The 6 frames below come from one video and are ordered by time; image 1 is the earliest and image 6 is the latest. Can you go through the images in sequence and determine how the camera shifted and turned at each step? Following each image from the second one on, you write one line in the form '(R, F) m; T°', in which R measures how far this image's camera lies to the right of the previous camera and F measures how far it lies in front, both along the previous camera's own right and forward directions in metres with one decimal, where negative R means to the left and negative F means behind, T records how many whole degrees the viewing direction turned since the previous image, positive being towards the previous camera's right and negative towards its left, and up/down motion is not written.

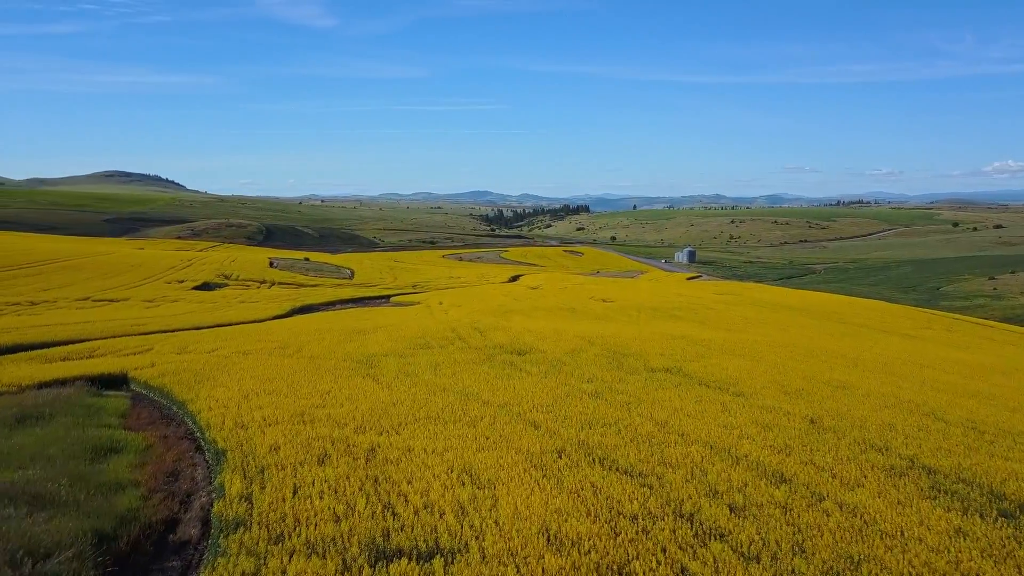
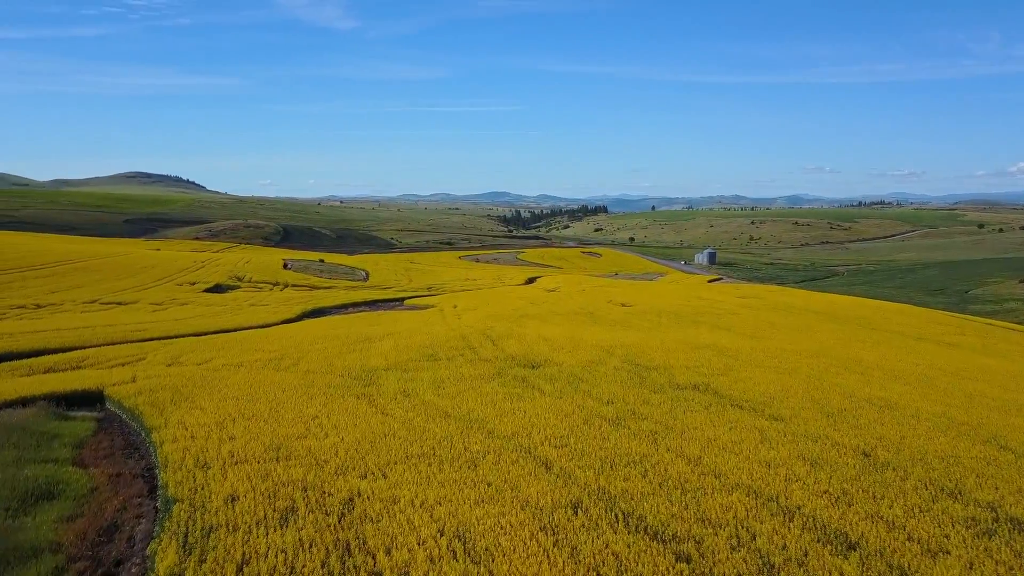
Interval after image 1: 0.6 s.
(+0.1, +1.1) m; -1°
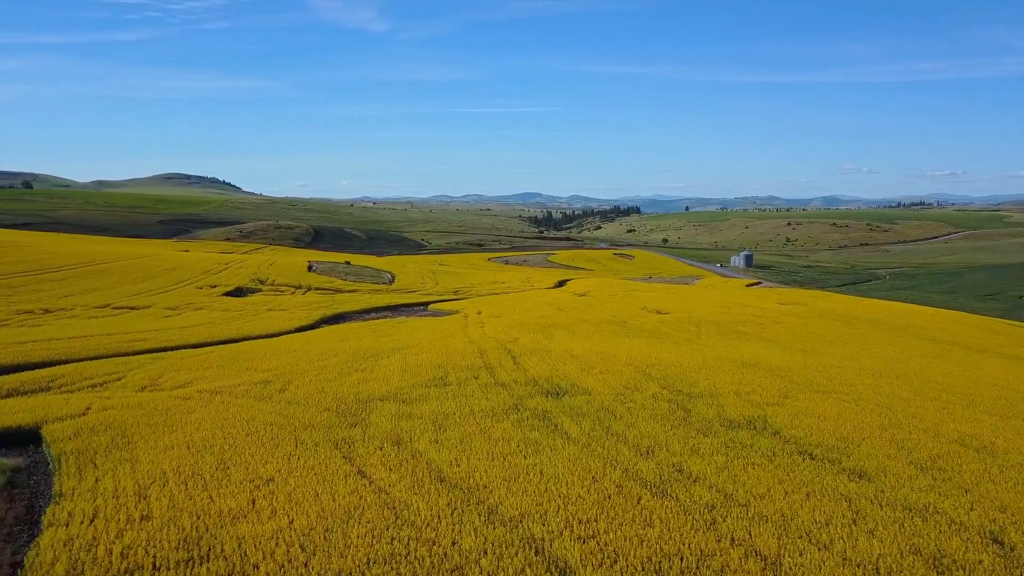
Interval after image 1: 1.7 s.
(+0.1, +1.9) m; -2°
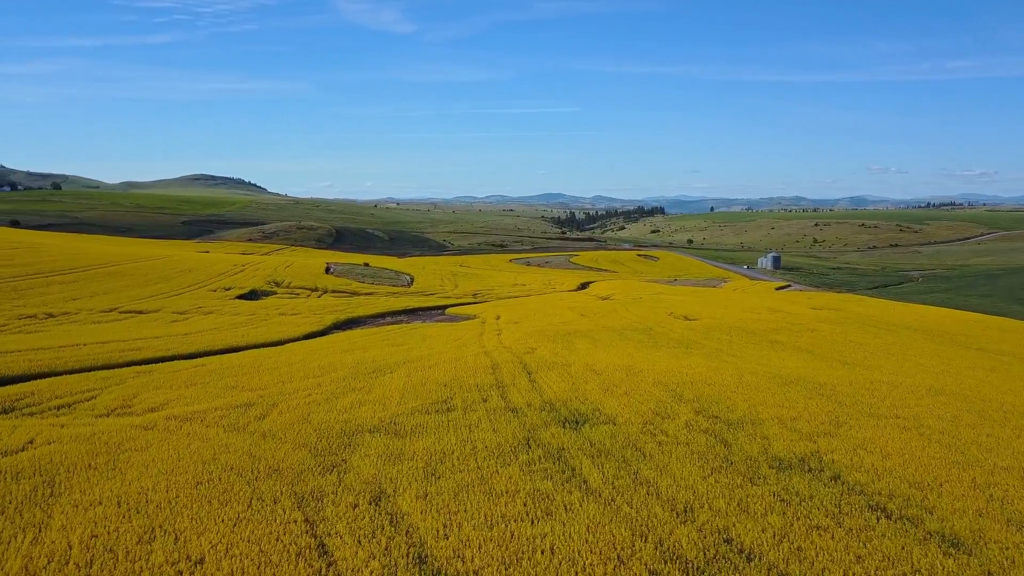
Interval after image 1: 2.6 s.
(+0.1, +1.5) m; -2°
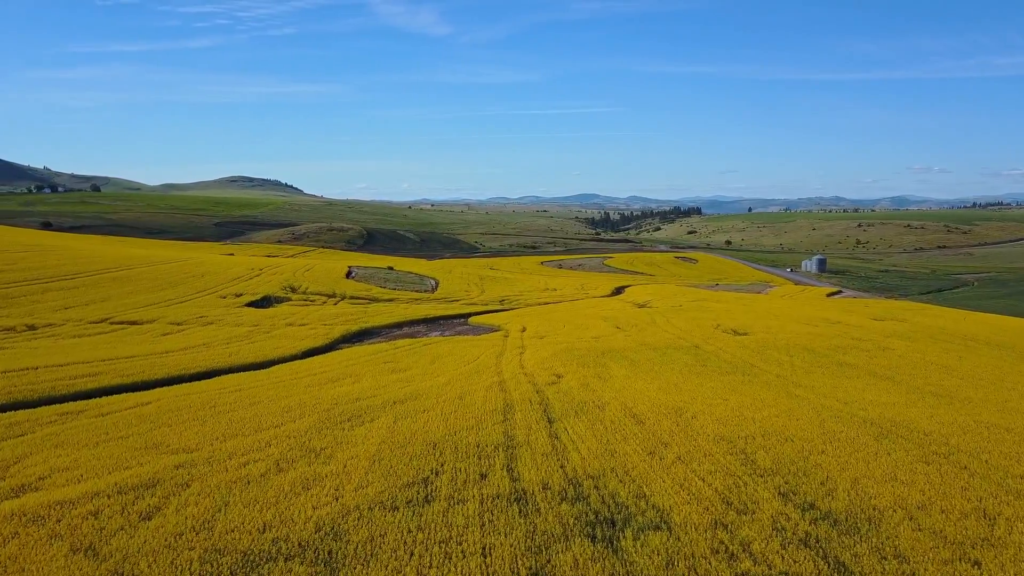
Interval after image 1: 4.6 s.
(+0.2, +3.2) m; -2°
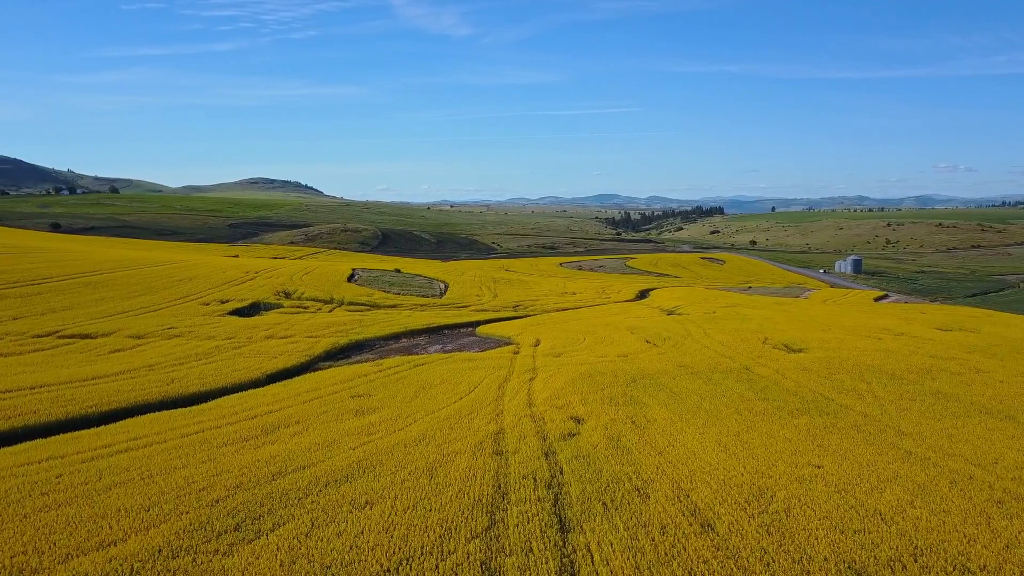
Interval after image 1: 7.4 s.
(+0.3, +4.3) m; -1°
